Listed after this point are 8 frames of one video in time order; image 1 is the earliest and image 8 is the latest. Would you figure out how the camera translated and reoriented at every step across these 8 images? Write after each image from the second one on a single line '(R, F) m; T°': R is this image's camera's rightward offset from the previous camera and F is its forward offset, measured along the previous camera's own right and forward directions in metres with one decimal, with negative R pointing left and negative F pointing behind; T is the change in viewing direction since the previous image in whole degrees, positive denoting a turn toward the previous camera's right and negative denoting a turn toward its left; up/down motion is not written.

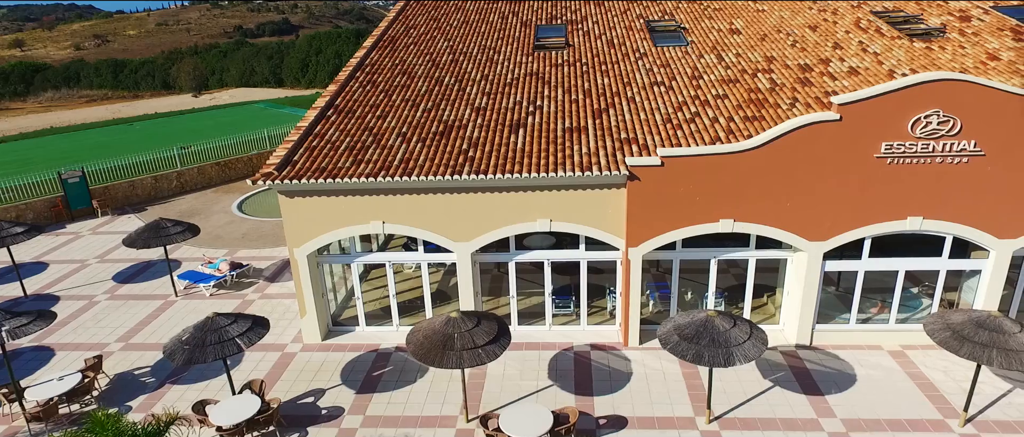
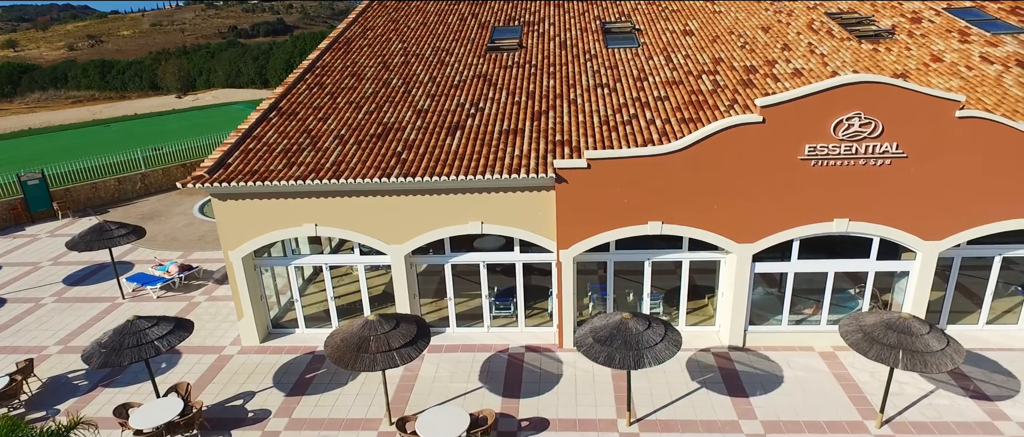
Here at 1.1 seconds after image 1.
(+1.6, 0.0) m; 0°
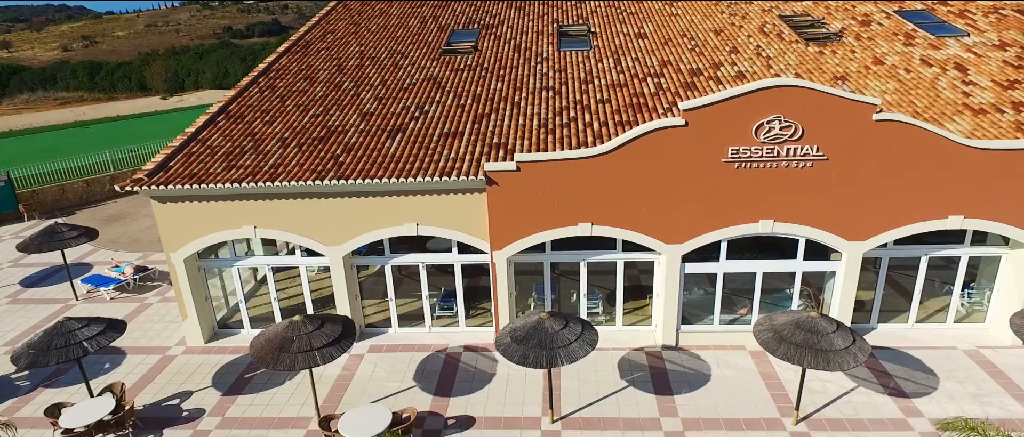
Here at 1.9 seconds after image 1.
(+1.5, -0.2) m; 0°
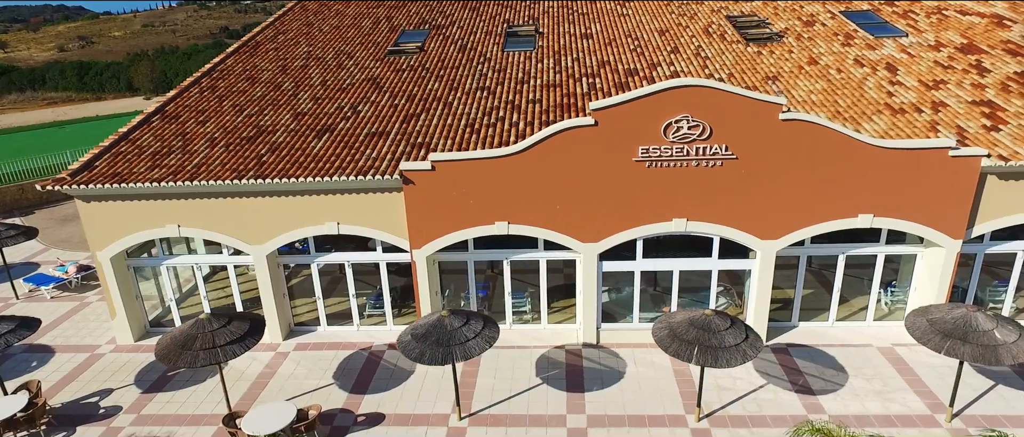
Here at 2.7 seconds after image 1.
(+1.9, -0.1) m; 0°
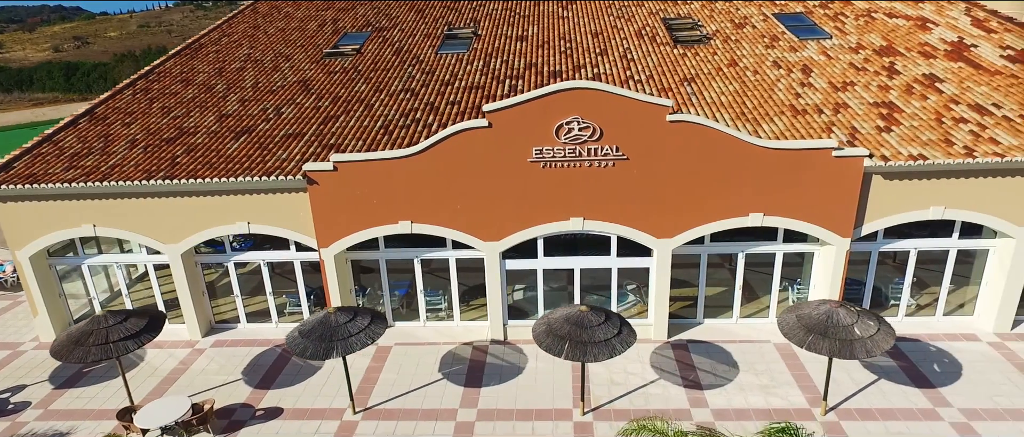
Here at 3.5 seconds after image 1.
(+2.3, -0.3) m; 0°
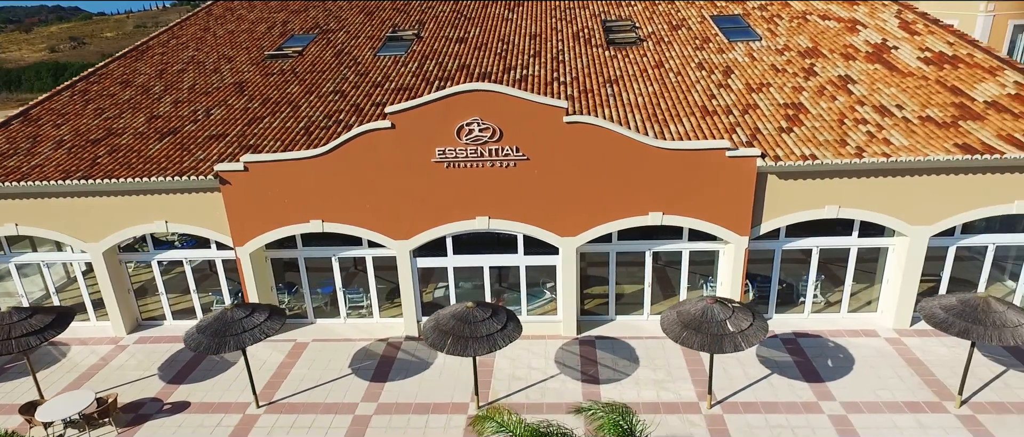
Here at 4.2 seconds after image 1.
(+2.2, -0.3) m; 0°
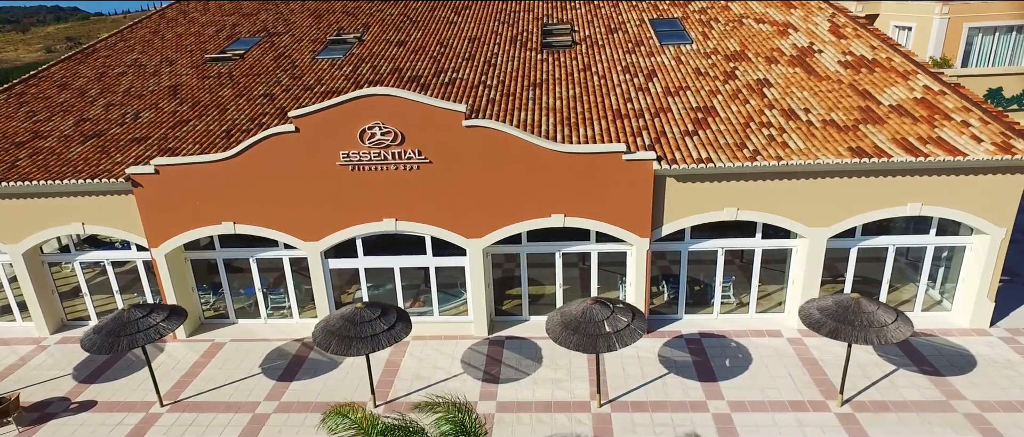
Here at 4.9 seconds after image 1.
(+2.3, -0.2) m; 0°
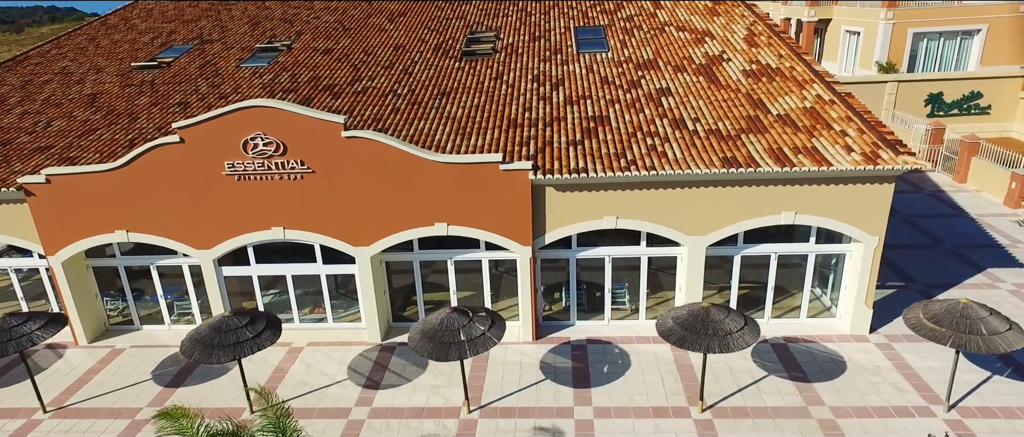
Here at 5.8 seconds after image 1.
(+2.8, -0.2) m; 0°
